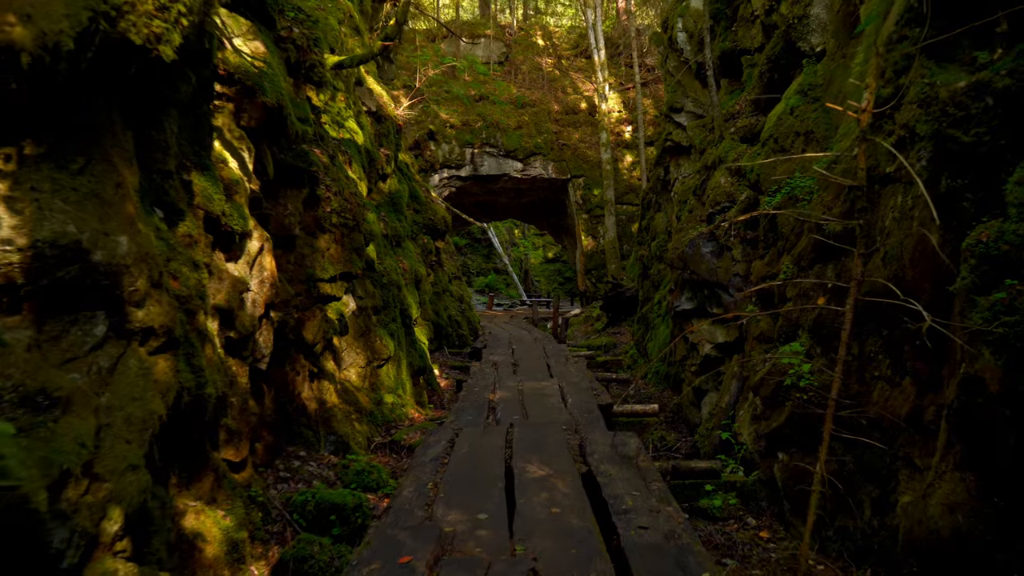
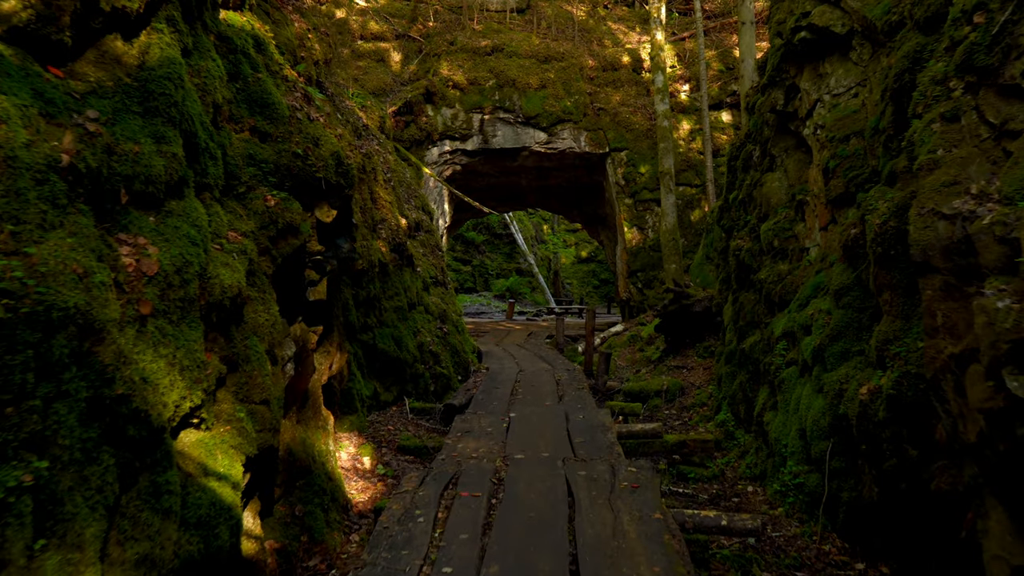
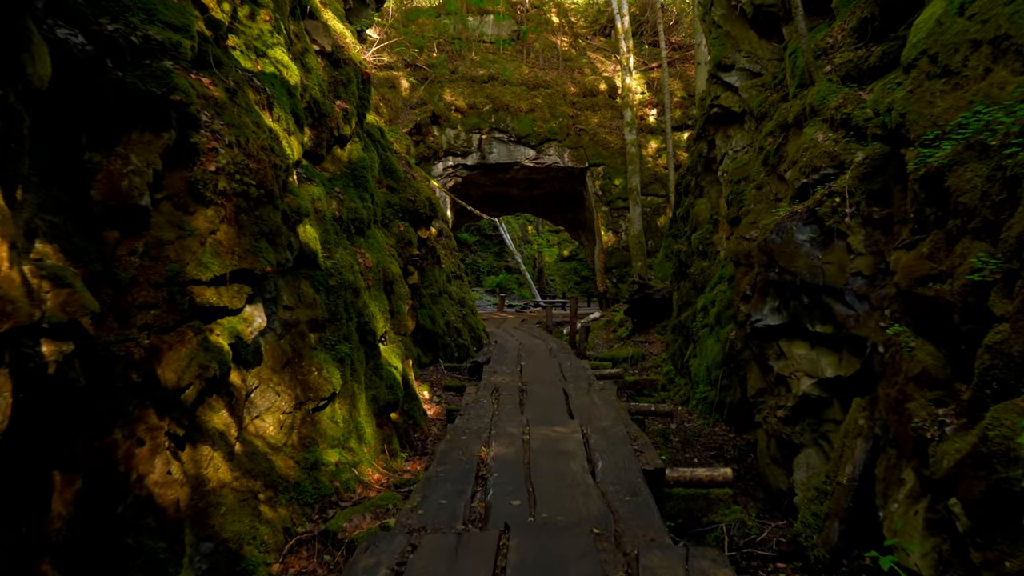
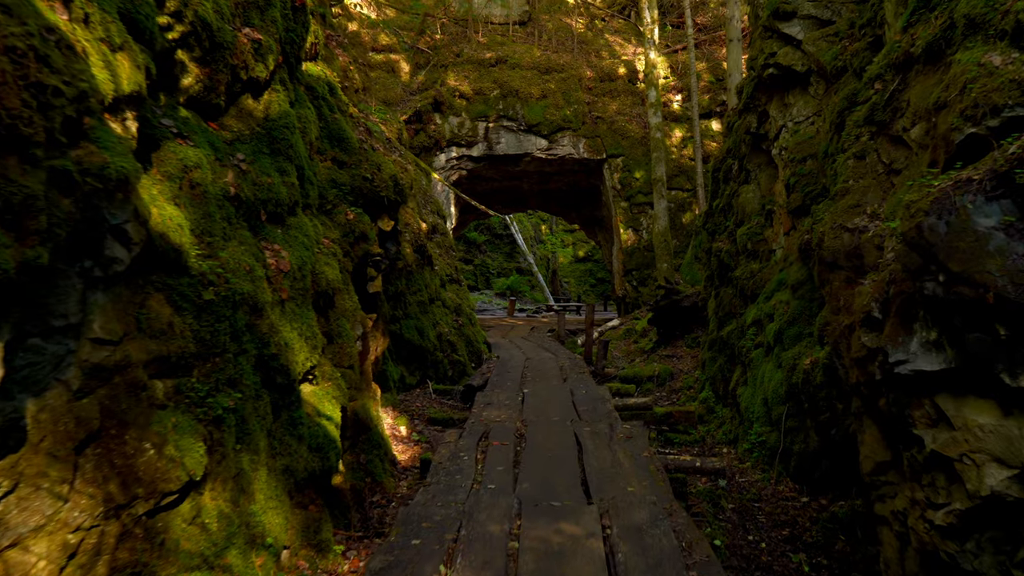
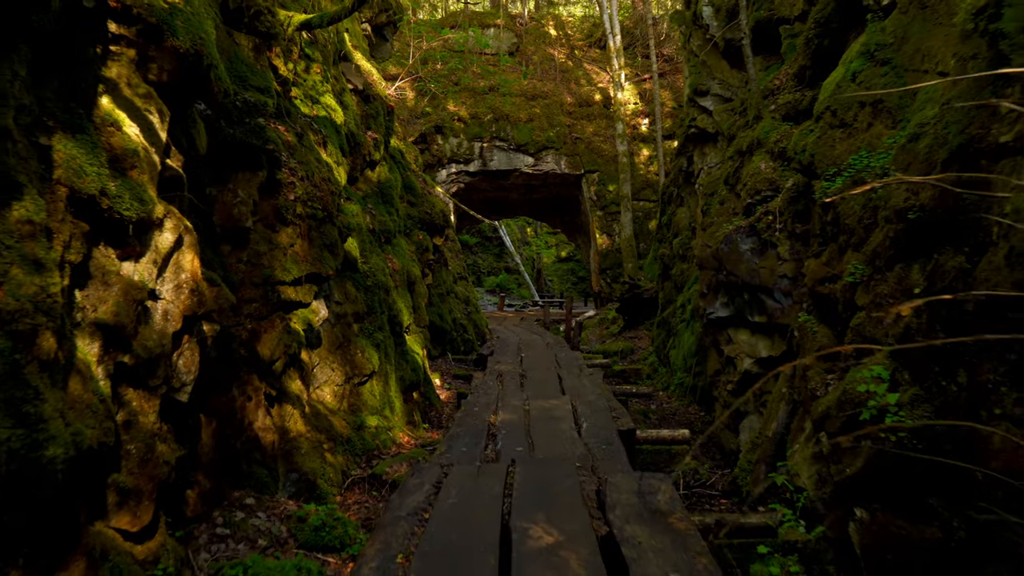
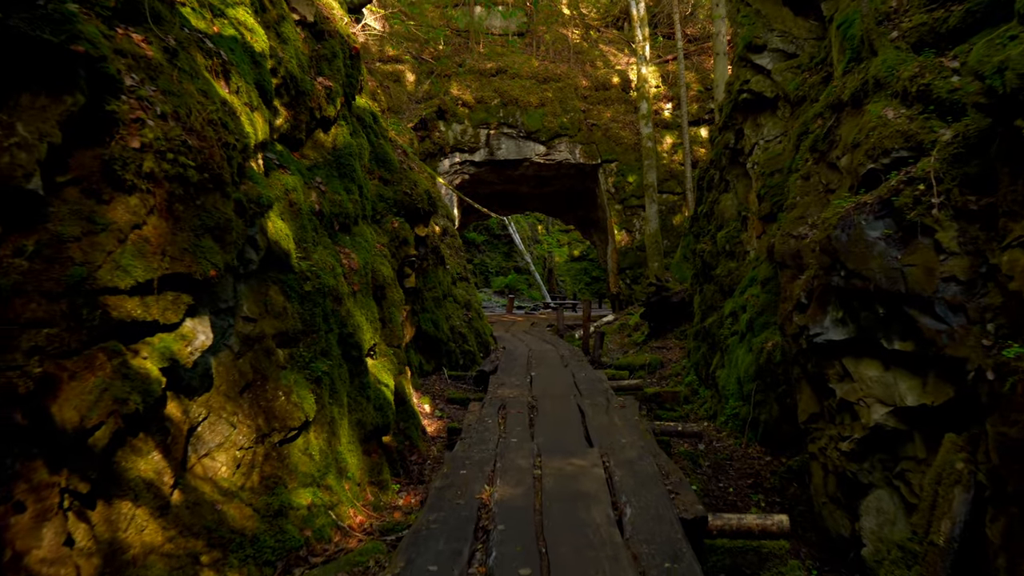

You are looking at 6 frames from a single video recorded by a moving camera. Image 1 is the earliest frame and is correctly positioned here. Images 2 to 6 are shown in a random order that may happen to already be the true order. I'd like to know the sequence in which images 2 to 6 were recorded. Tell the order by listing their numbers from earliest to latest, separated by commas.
5, 3, 6, 4, 2
